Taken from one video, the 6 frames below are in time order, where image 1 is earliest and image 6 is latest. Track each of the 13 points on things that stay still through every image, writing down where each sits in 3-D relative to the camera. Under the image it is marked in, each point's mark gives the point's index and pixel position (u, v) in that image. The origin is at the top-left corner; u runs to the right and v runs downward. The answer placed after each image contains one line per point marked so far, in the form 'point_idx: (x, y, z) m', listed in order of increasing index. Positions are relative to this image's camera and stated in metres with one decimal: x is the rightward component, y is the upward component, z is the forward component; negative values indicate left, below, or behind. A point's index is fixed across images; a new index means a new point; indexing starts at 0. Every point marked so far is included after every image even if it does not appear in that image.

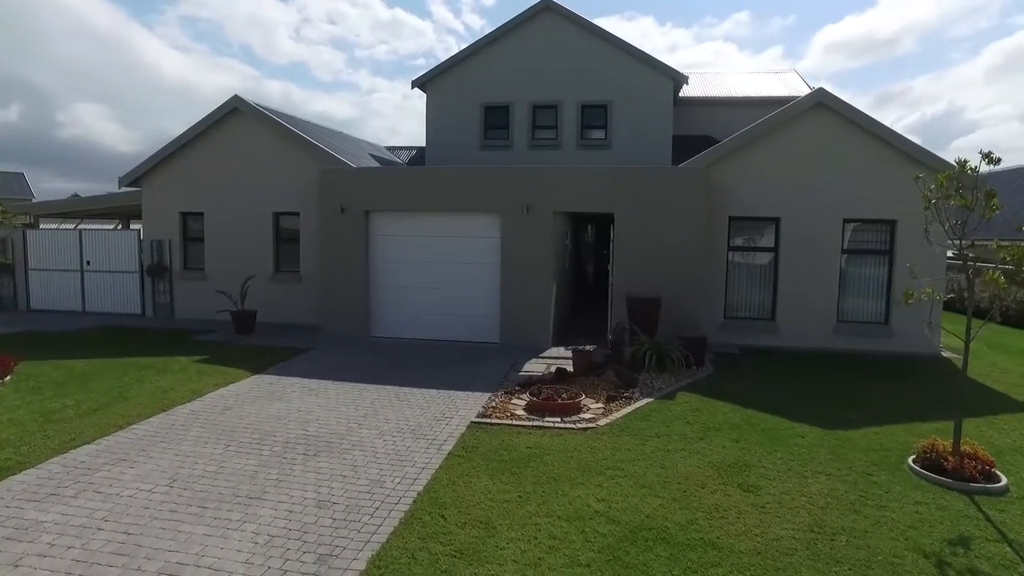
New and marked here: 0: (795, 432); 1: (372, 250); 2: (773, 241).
0: (+3.6, -1.8, +8.0) m
1: (-2.9, +0.8, +13.5) m
2: (+5.5, +1.0, +13.5) m
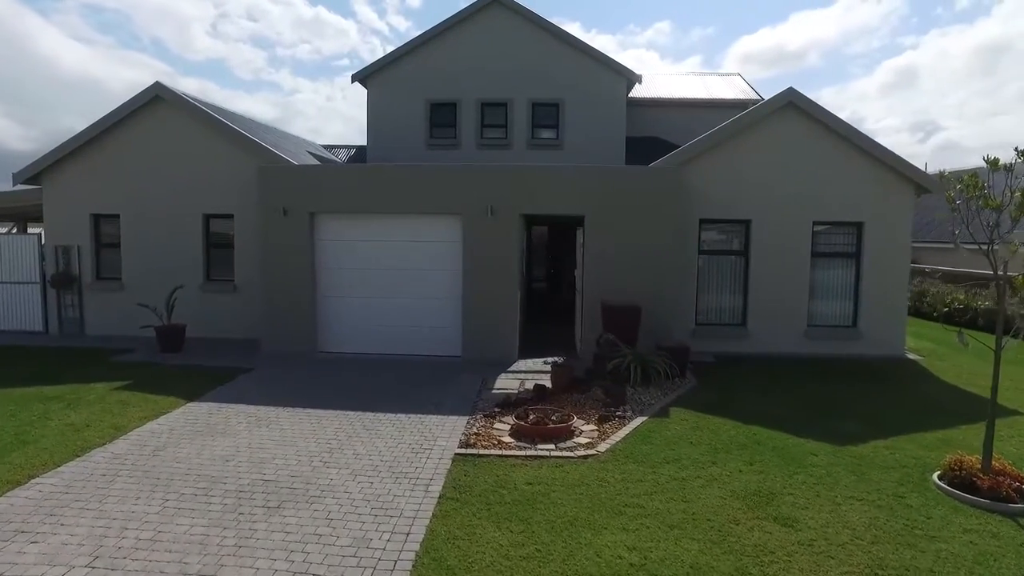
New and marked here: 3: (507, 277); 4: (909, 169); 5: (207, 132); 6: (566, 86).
0: (+3.4, -1.9, +7.4) m
1: (-3.7, +0.6, +12.2) m
2: (+4.8, +0.9, +13.1) m
3: (-0.1, +0.2, +11.8) m
4: (+7.8, +2.3, +12.6) m
5: (-6.2, +3.2, +13.0) m
6: (+1.6, +6.0, +19.2) m
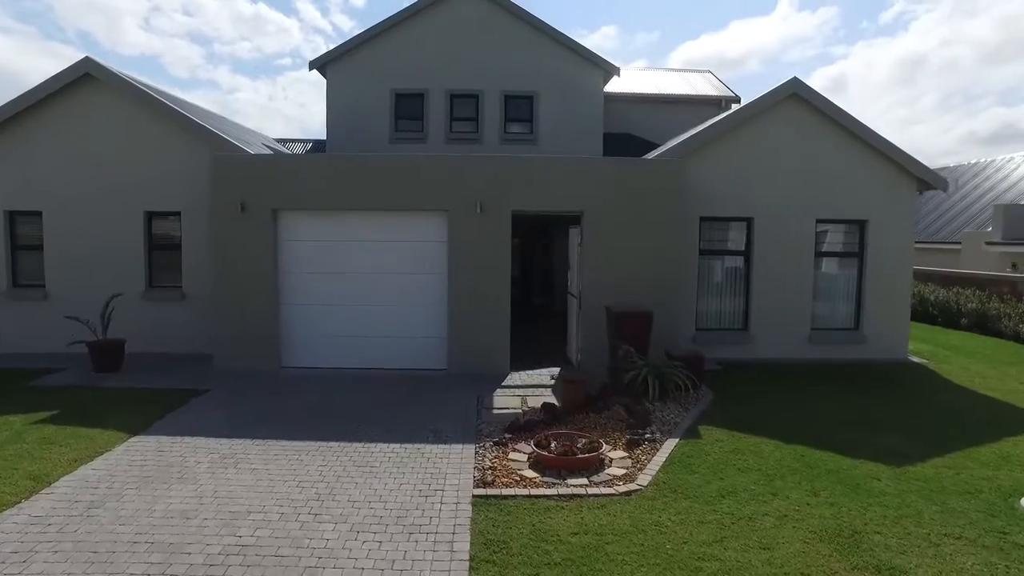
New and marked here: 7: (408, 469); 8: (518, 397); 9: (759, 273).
0: (+3.6, -1.9, +6.6) m
1: (-3.8, +0.5, +10.7) m
2: (+4.5, +0.9, +12.3) m
3: (-0.2, +0.1, +10.6) m
4: (+7.5, +2.3, +12.1) m
5: (-6.5, +3.0, +11.3) m
6: (+0.8, +6.0, +18.1) m
7: (-1.0, -1.8, +6.3) m
8: (+0.1, -1.6, +9.1) m
9: (+4.7, +0.3, +12.1) m
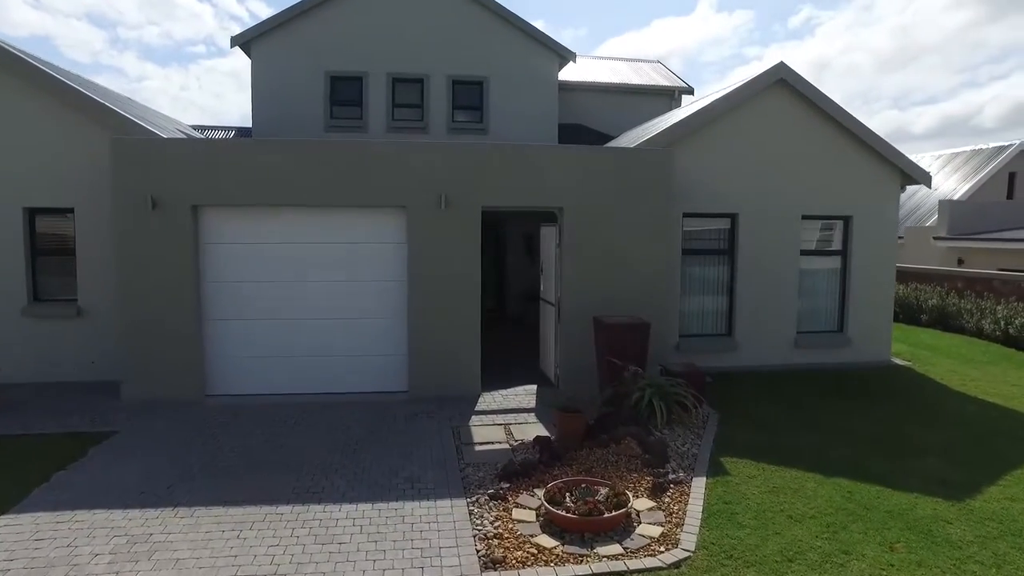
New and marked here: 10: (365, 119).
0: (+3.7, -2.0, +5.6) m
1: (-4.3, +0.3, +8.9) m
2: (+3.8, +0.8, +11.4) m
3: (-0.6, 0.0, +9.1) m
4: (+6.9, +2.4, +11.5) m
5: (-7.0, +2.8, +9.2) m
6: (-0.5, +5.9, +16.7) m
7: (-0.9, -1.9, +4.9) m
8: (-0.1, -1.7, +7.7) m
9: (+4.1, +0.3, +11.2) m
10: (-3.8, +4.3, +16.4) m
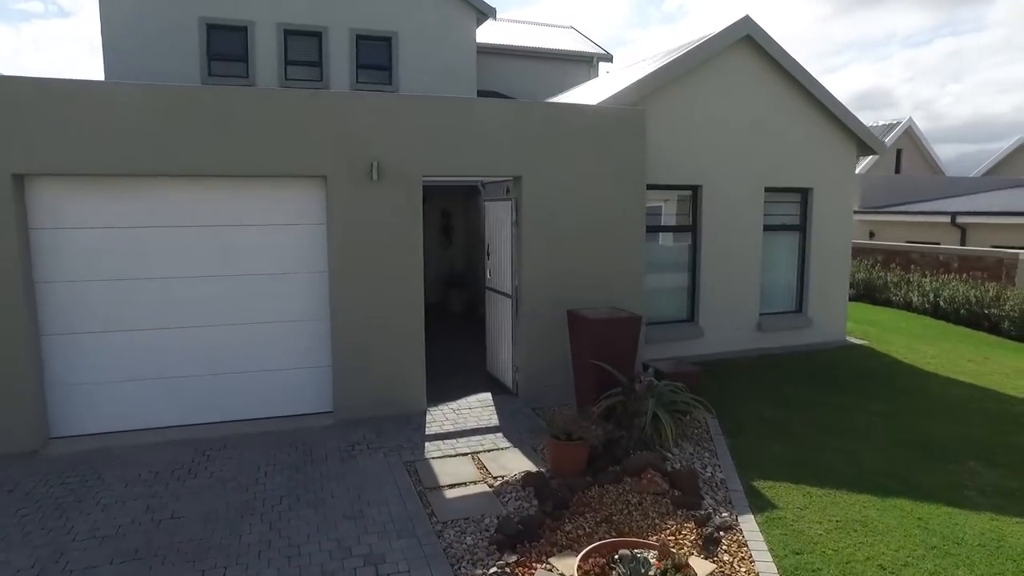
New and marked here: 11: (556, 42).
0: (+3.7, -1.8, +4.6) m
1: (-4.7, +0.3, +6.4) m
2: (+2.8, +1.1, +10.2) m
3: (-1.2, +0.1, +7.3) m
4: (+5.8, +2.8, +10.8) m
5: (-7.5, +2.7, +6.2) m
6: (-2.5, +6.2, +14.6) m
7: (-0.7, -2.0, +3.1) m
8: (-0.4, -1.6, +6.0) m
9: (+3.1, +0.6, +10.1) m
10: (-5.6, +4.5, +13.8) m
11: (+1.4, +7.2, +18.8) m
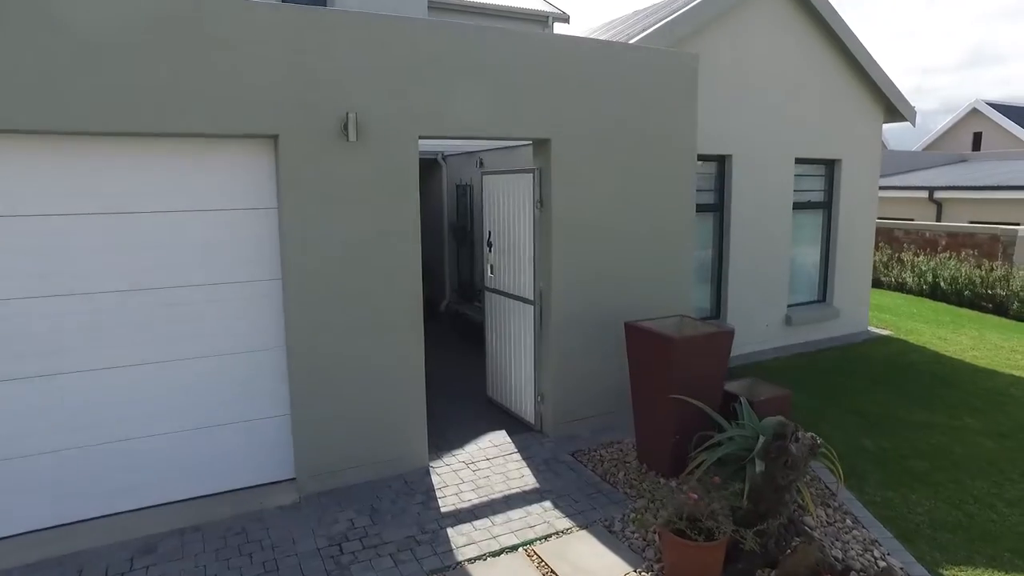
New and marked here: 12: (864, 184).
0: (+4.4, -1.8, +3.1) m
1: (-4.3, +0.1, +3.8) m
2: (+2.7, +1.3, +8.5) m
3: (-0.9, +0.1, +5.1) m
4: (+5.5, +3.0, +9.4) m
5: (-7.1, +2.4, +3.1) m
6: (-3.3, +6.3, +12.0) m
7: (+0.2, -2.1, +1.1) m
8: (+0.1, -1.7, +4.0) m
9: (+3.0, +0.7, +8.5) m
10: (-6.2, +4.5, +10.9) m
11: (0.0, +7.6, +16.7) m
12: (+5.3, +1.6, +9.7) m
